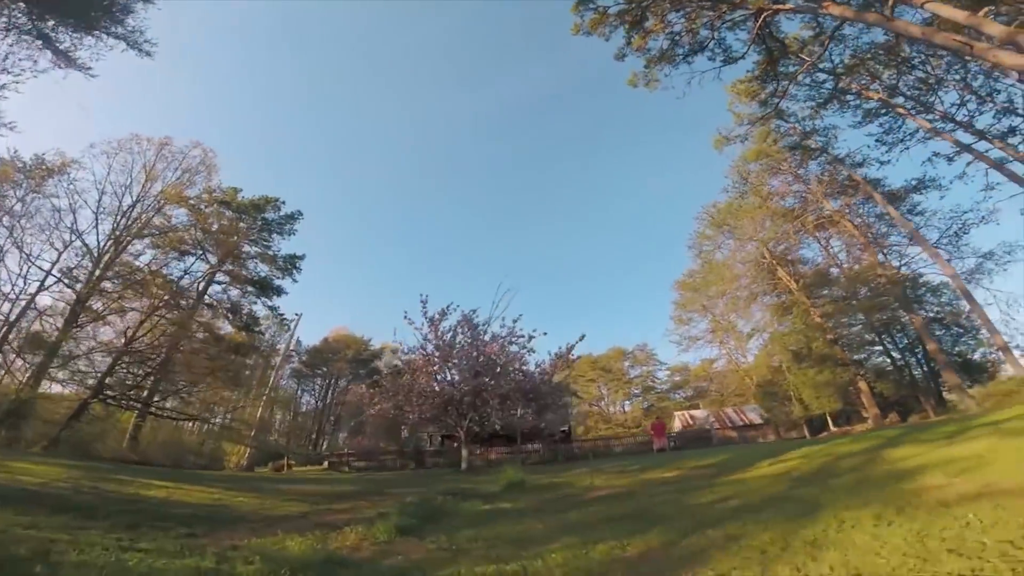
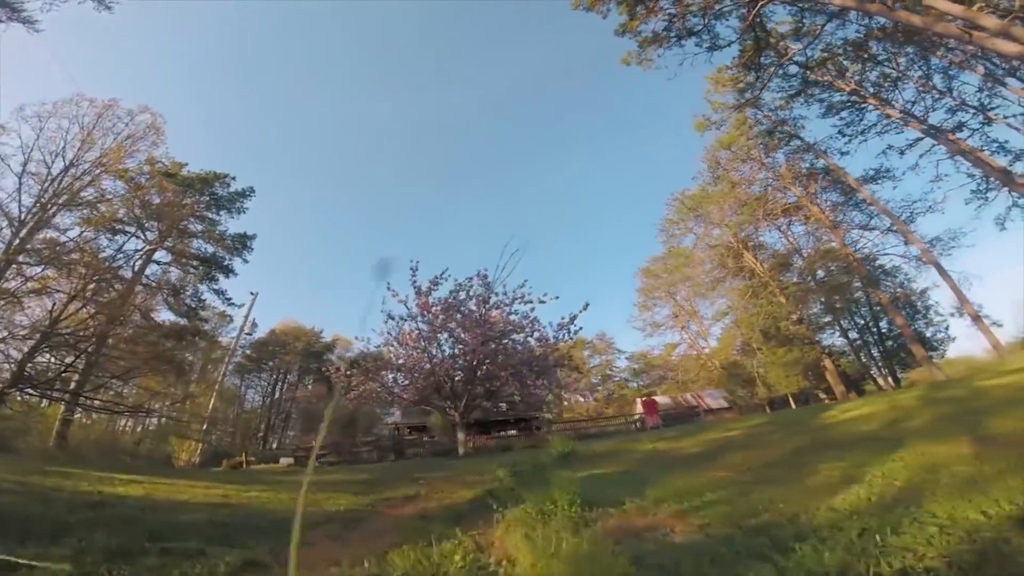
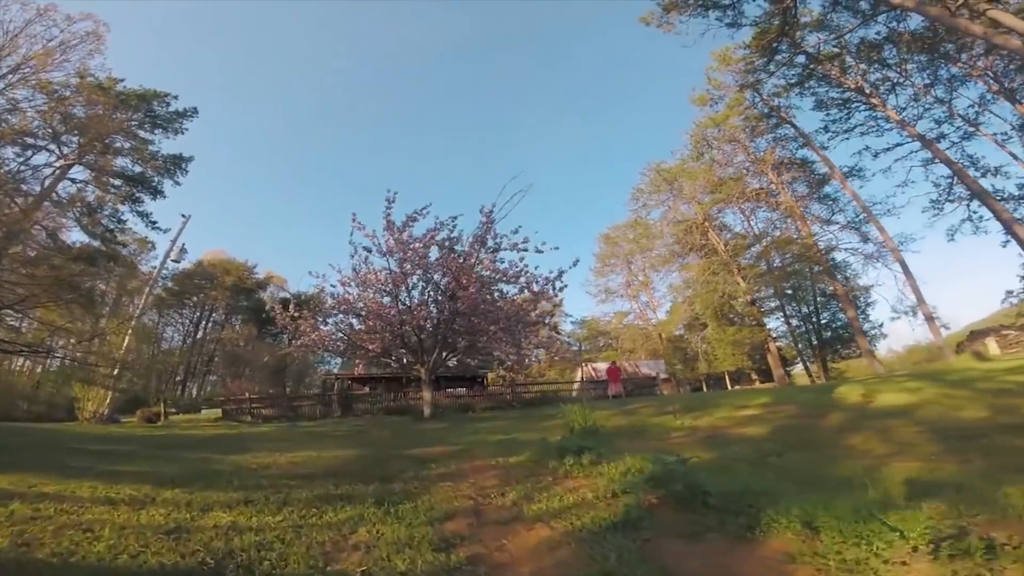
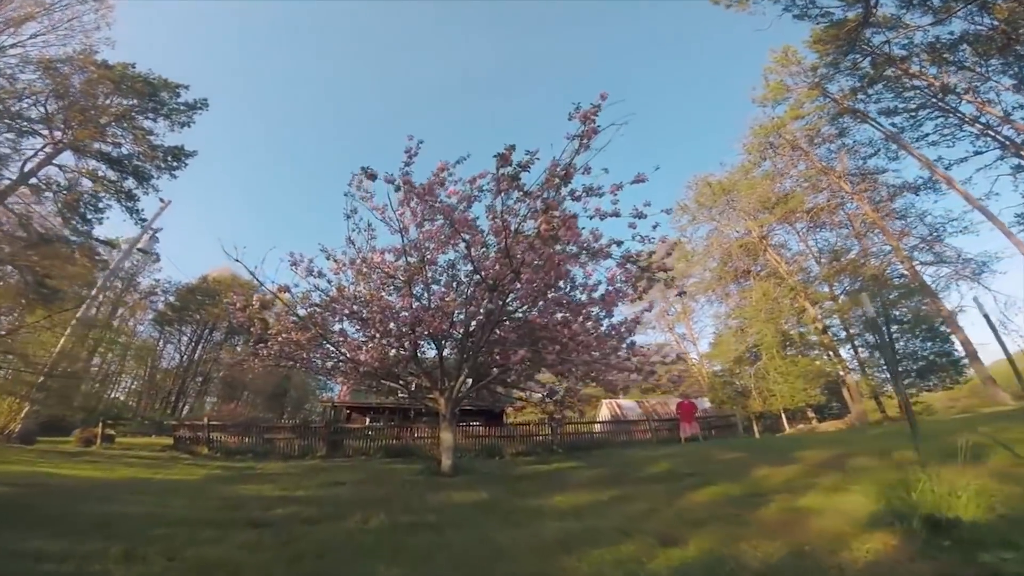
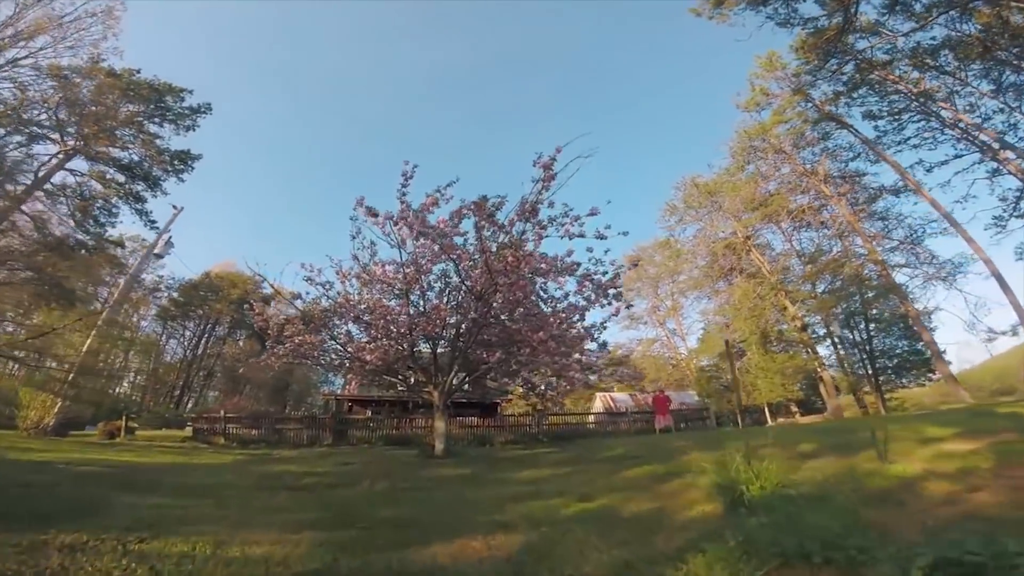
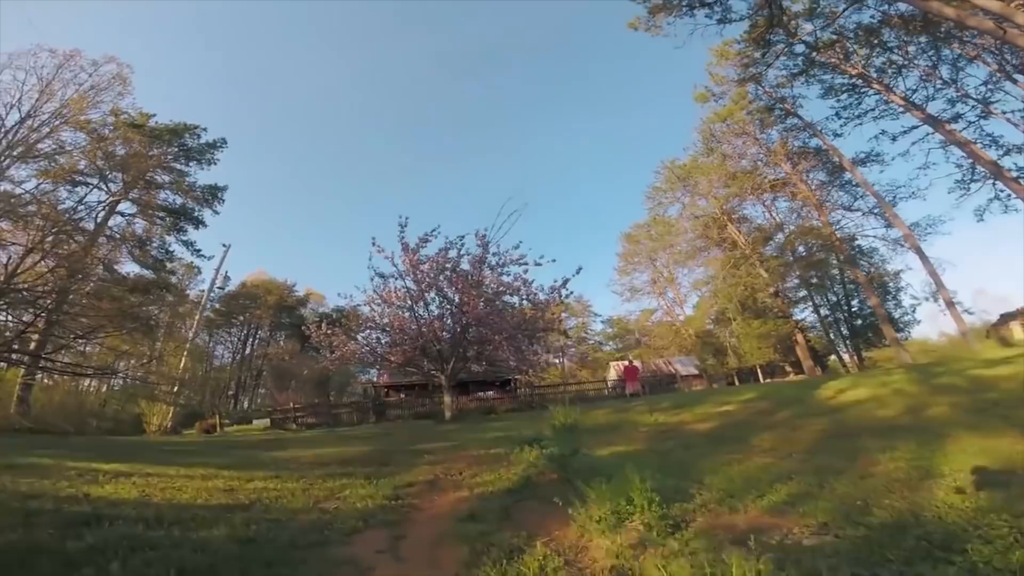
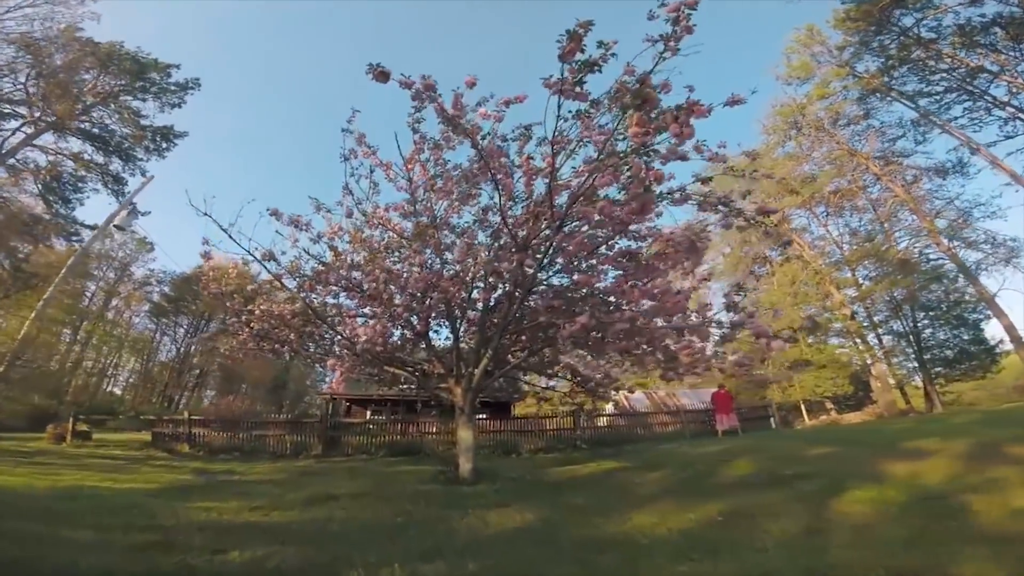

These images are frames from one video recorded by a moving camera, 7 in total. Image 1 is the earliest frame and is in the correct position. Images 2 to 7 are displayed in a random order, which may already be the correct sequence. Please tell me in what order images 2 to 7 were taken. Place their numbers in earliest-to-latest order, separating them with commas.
2, 6, 3, 5, 4, 7
